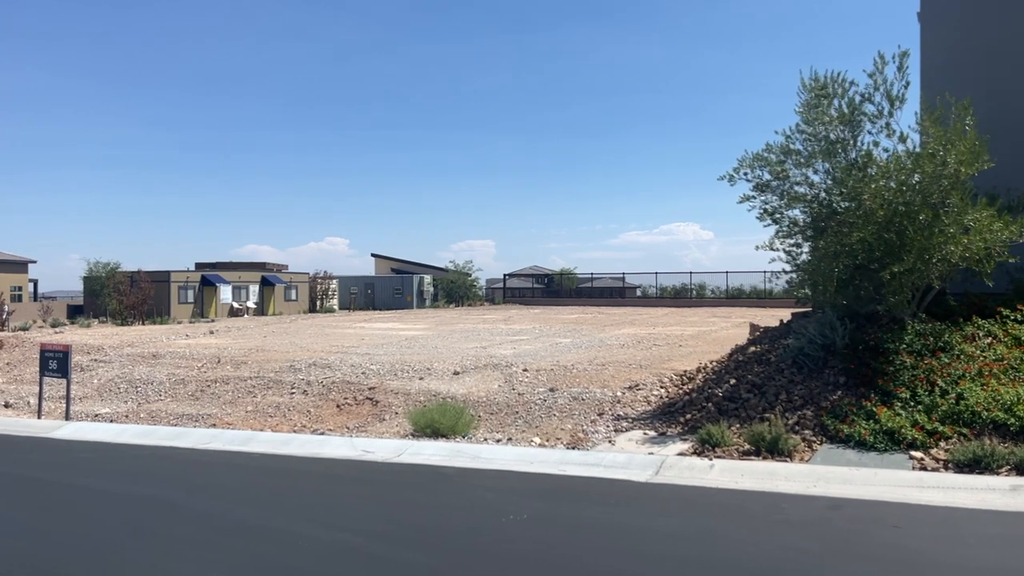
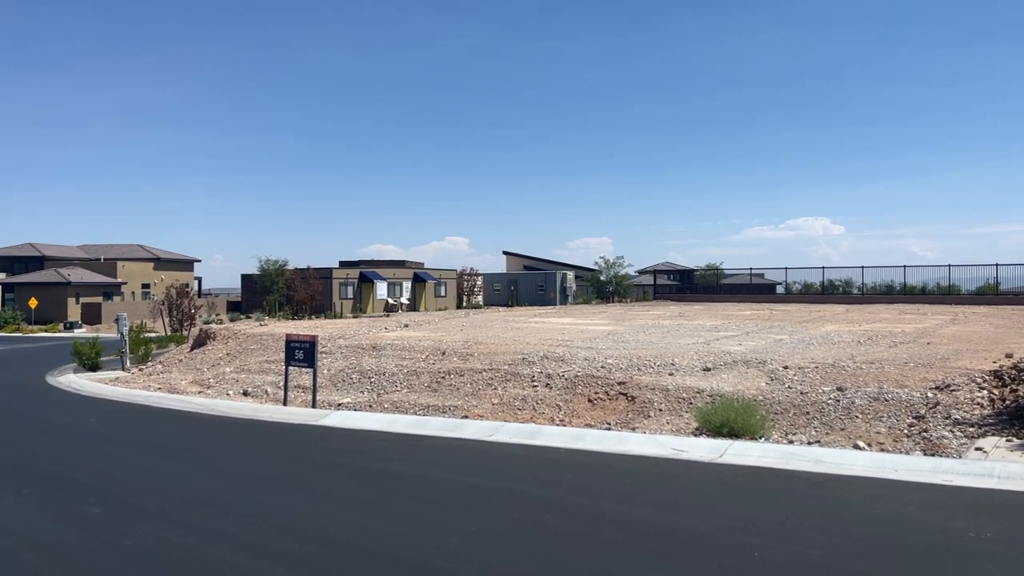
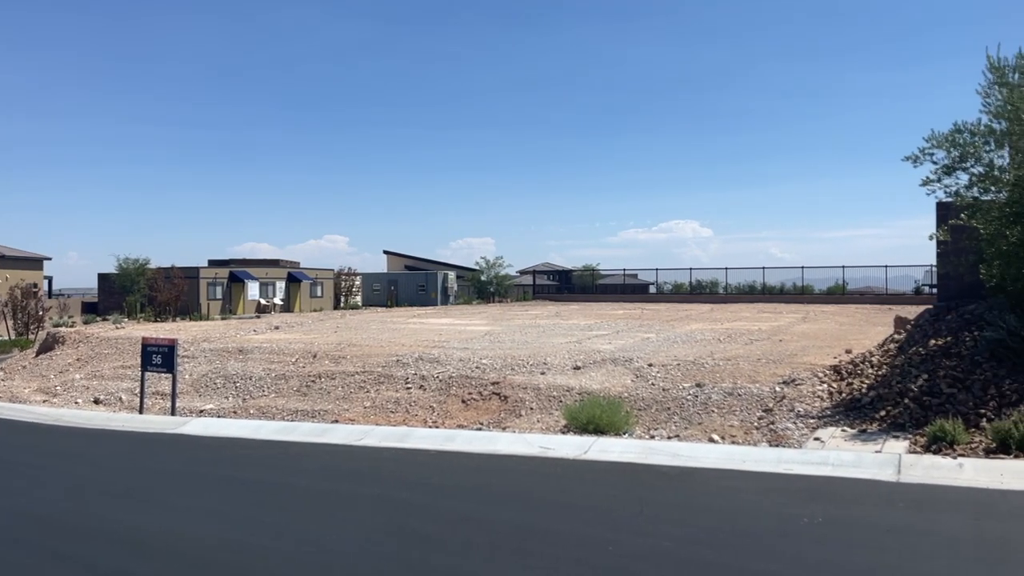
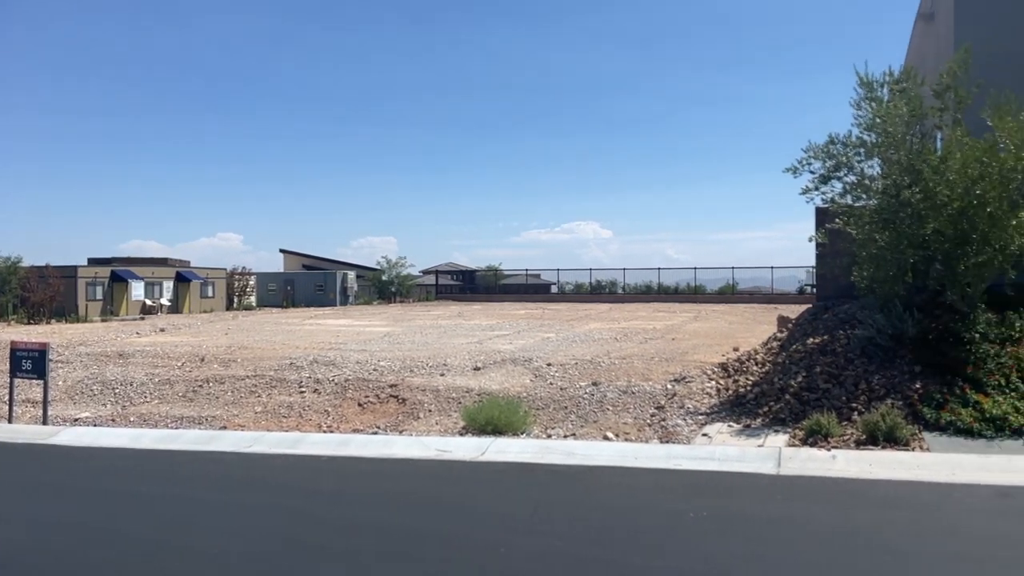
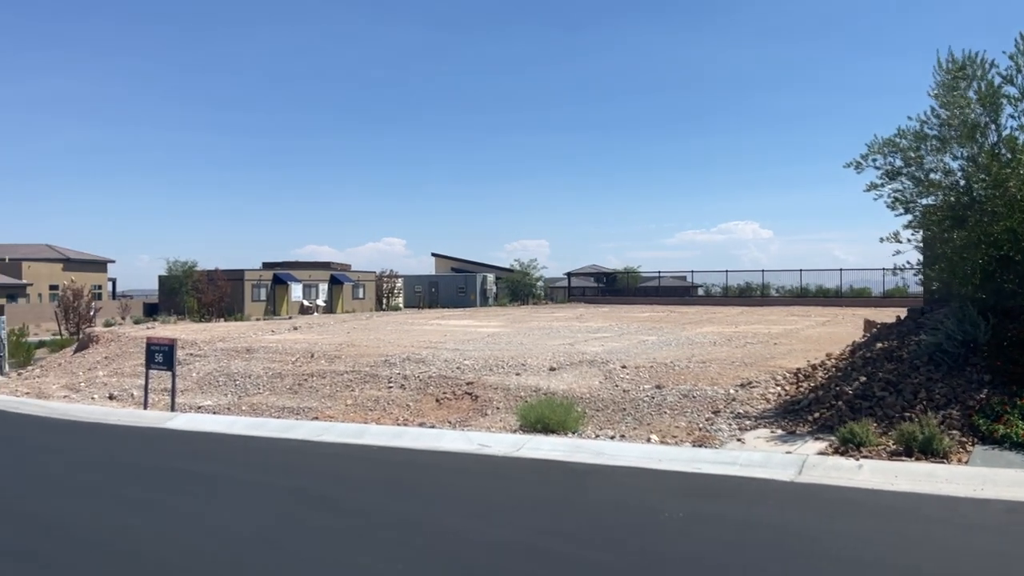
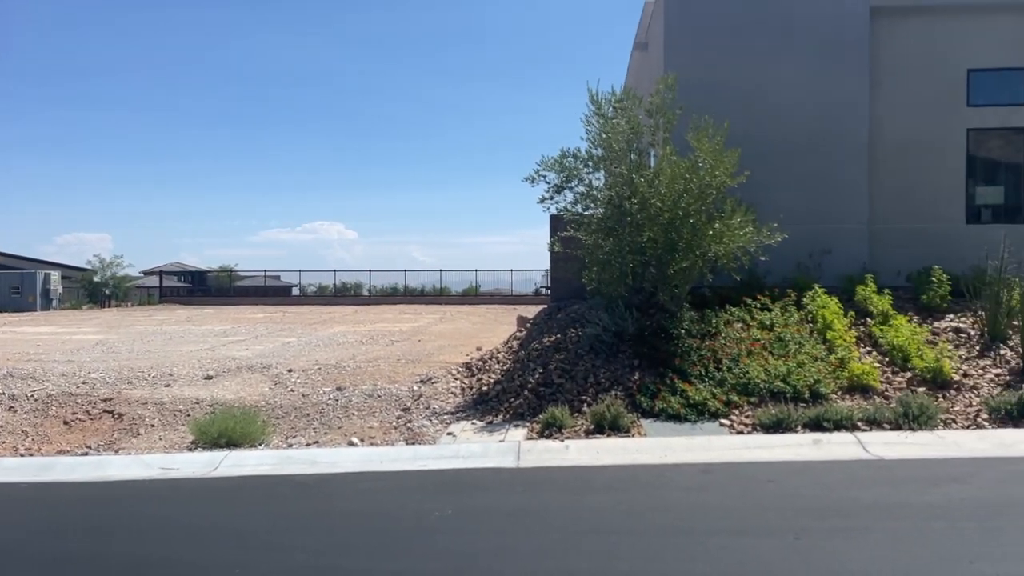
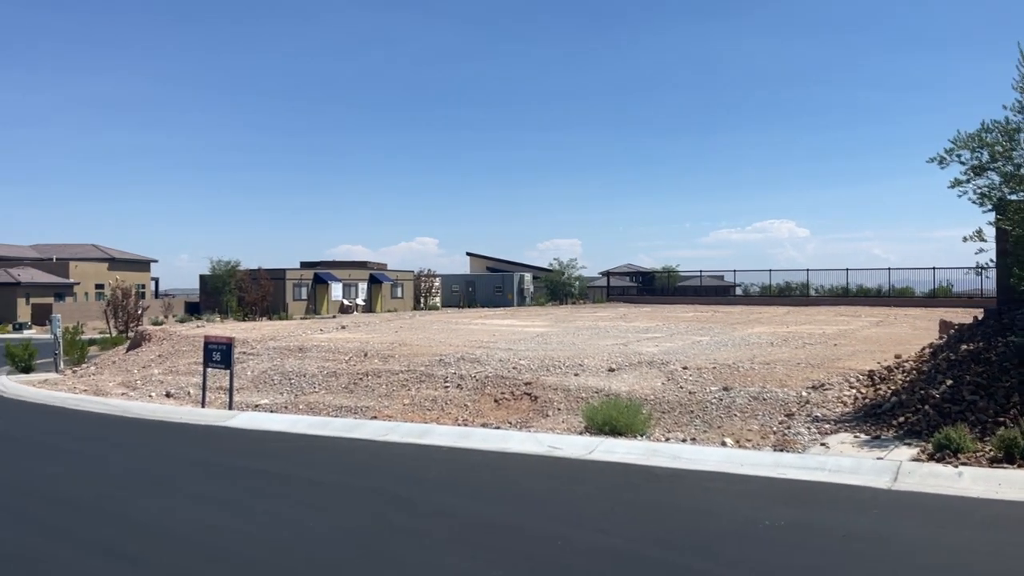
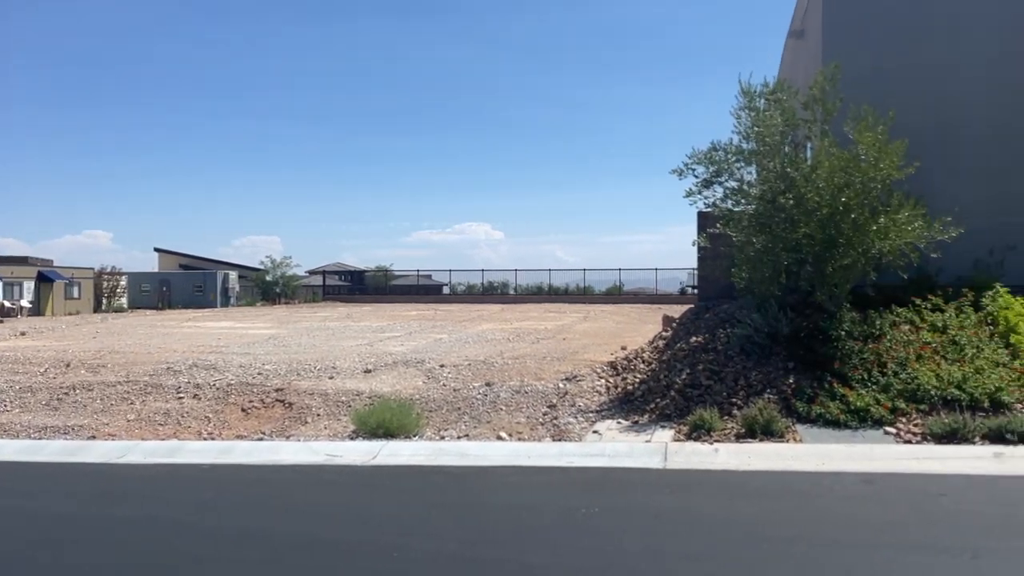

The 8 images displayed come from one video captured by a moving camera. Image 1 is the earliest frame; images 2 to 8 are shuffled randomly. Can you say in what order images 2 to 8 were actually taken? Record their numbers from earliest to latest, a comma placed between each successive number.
5, 7, 2, 3, 4, 8, 6
